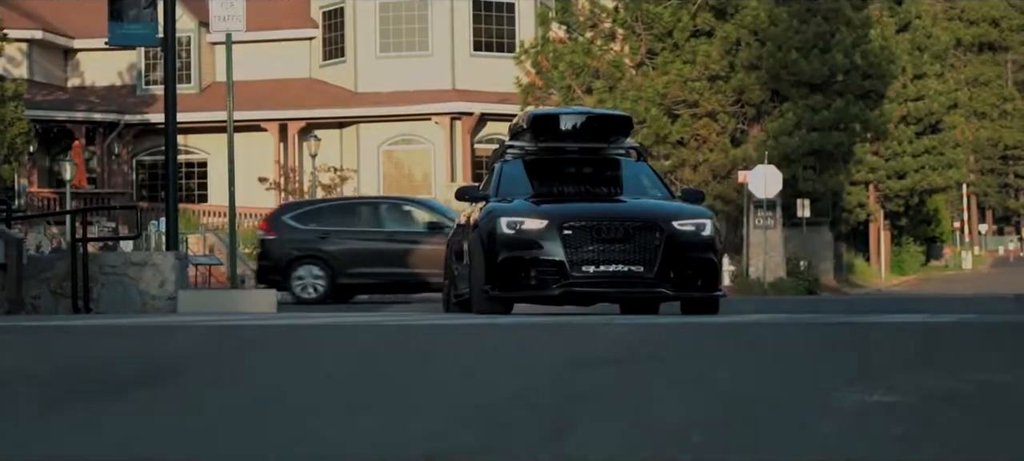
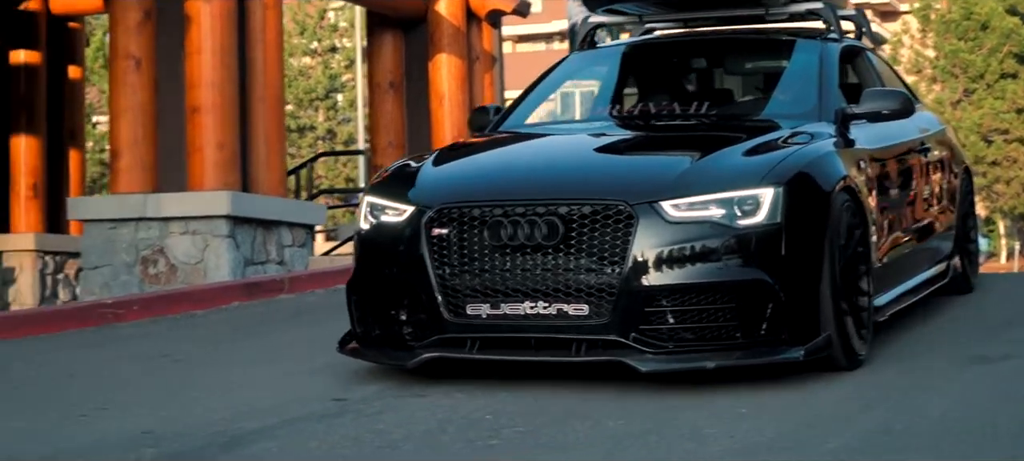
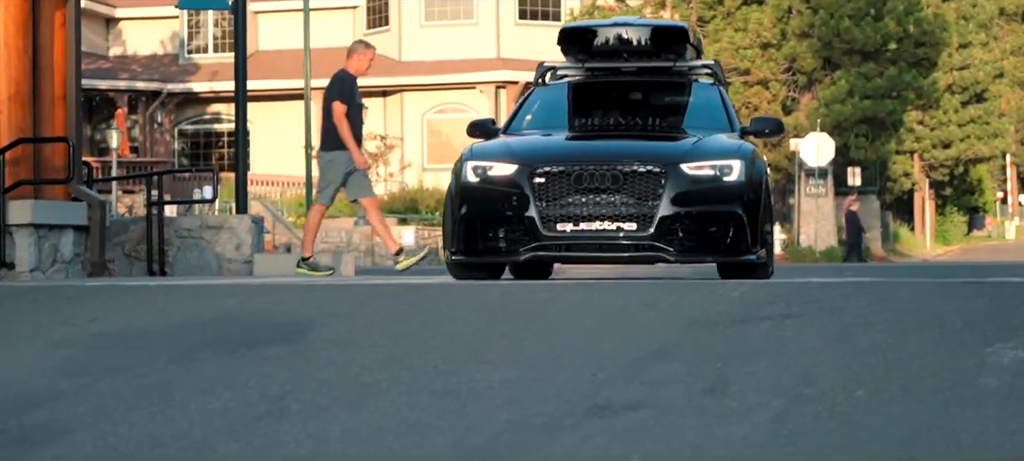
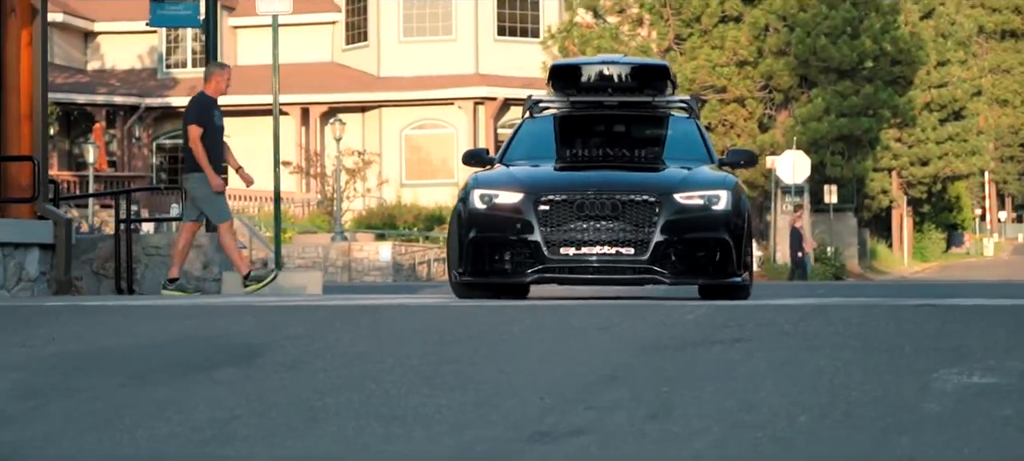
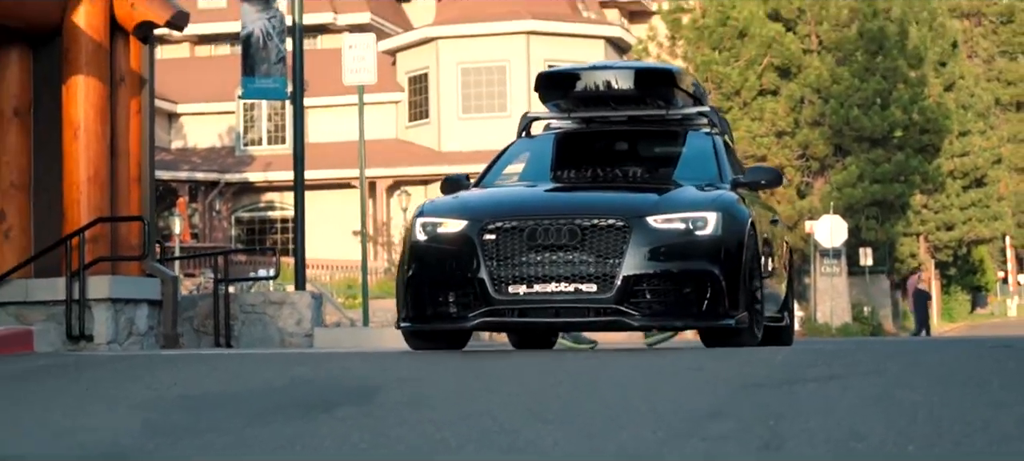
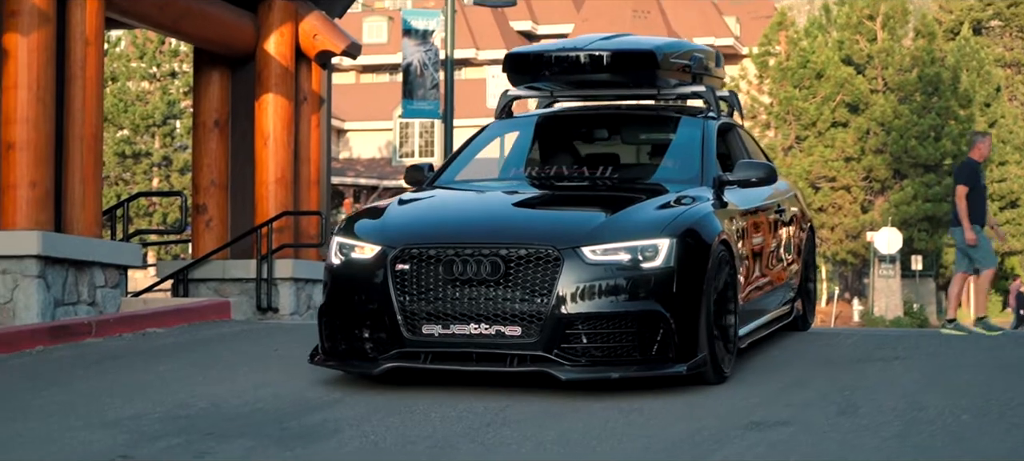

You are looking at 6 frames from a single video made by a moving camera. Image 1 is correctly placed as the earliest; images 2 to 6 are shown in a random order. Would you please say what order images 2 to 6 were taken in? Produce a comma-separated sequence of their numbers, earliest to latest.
4, 3, 5, 6, 2
